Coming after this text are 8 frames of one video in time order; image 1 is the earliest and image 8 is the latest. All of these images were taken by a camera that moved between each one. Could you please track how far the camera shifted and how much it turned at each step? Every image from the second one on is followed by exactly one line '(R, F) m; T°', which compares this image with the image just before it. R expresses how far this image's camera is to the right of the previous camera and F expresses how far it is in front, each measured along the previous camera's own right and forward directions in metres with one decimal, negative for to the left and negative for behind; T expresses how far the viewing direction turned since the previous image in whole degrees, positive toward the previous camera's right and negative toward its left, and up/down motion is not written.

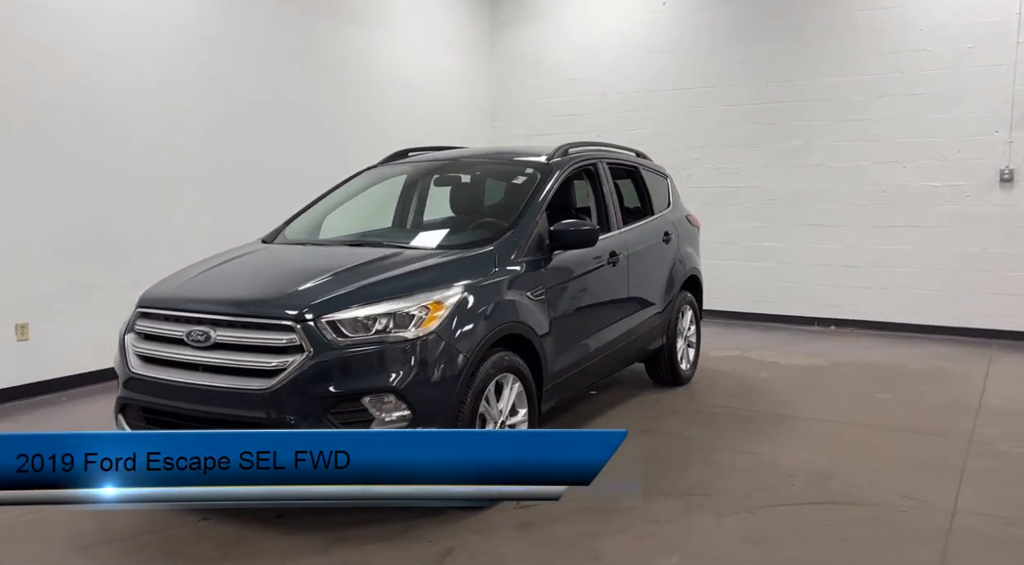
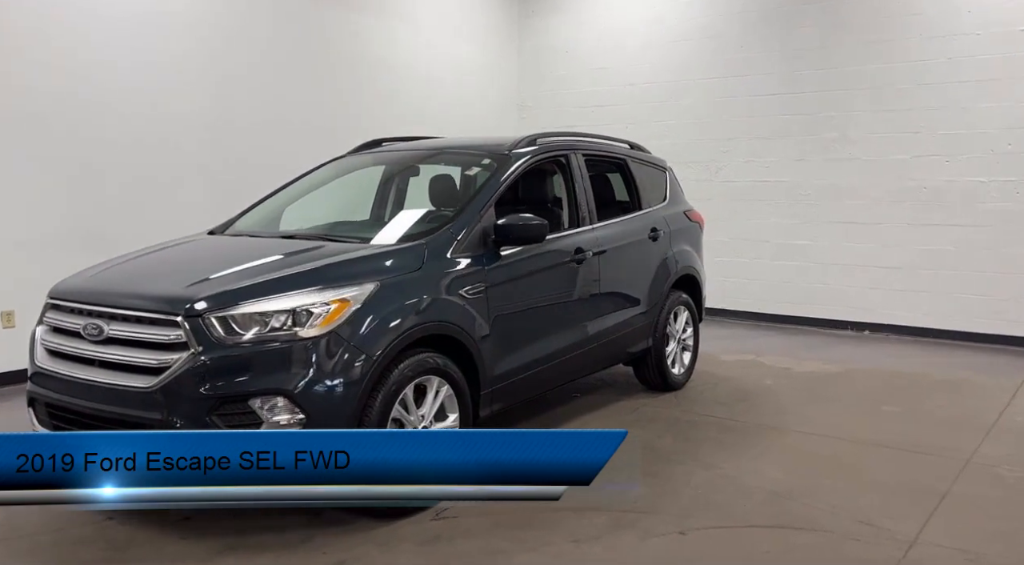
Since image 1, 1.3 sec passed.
(+0.6, +0.3) m; -5°
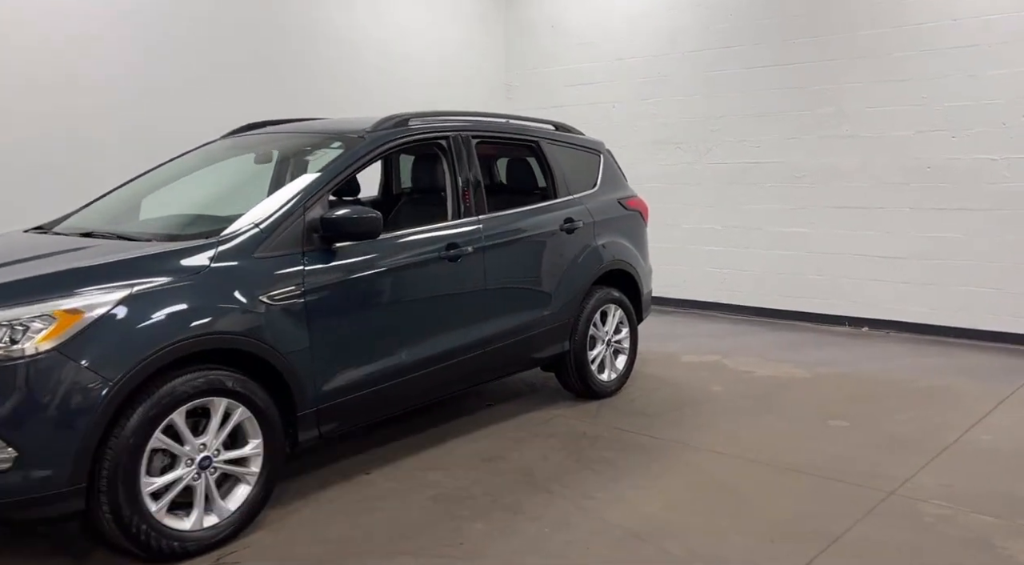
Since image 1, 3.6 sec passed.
(+0.9, +0.6) m; -5°
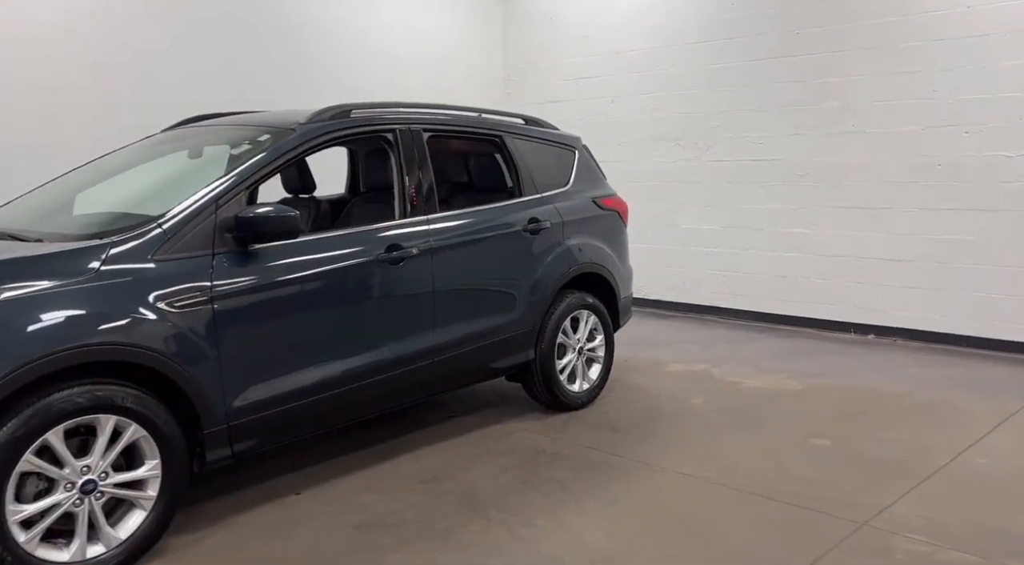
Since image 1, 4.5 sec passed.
(+0.3, +0.3) m; -2°
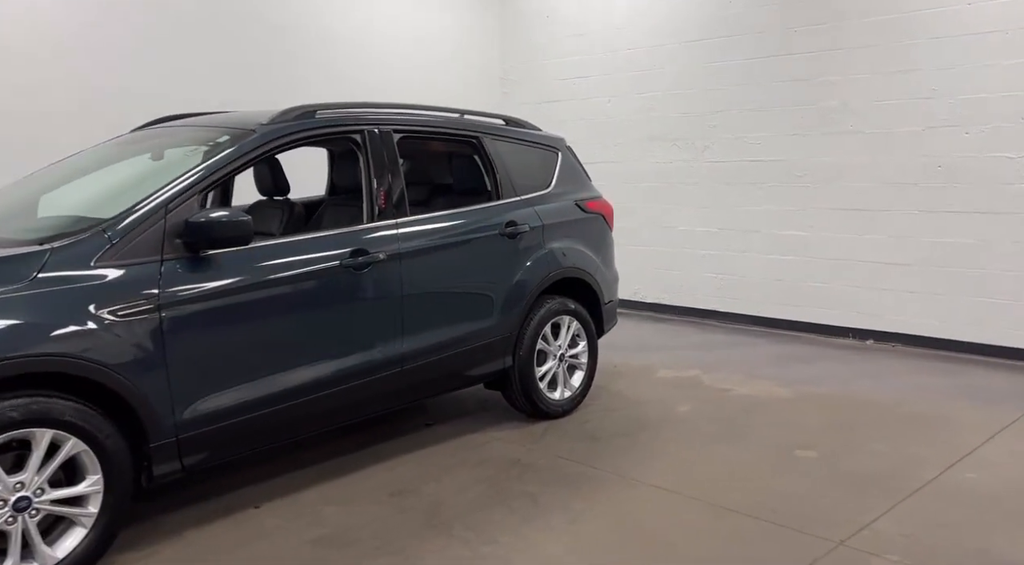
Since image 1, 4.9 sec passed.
(+0.2, +0.1) m; -1°
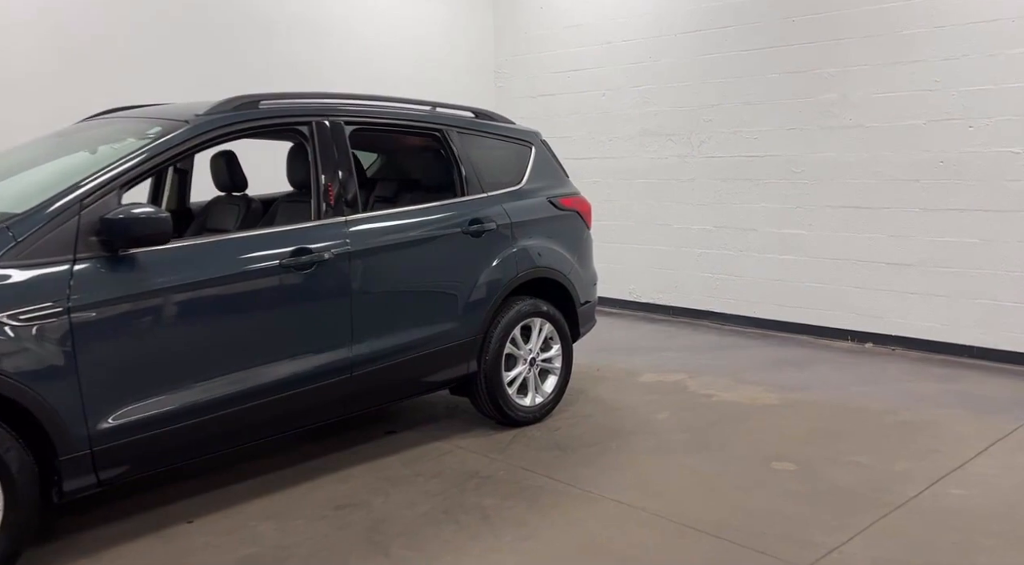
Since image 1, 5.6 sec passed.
(+0.2, +0.2) m; -1°
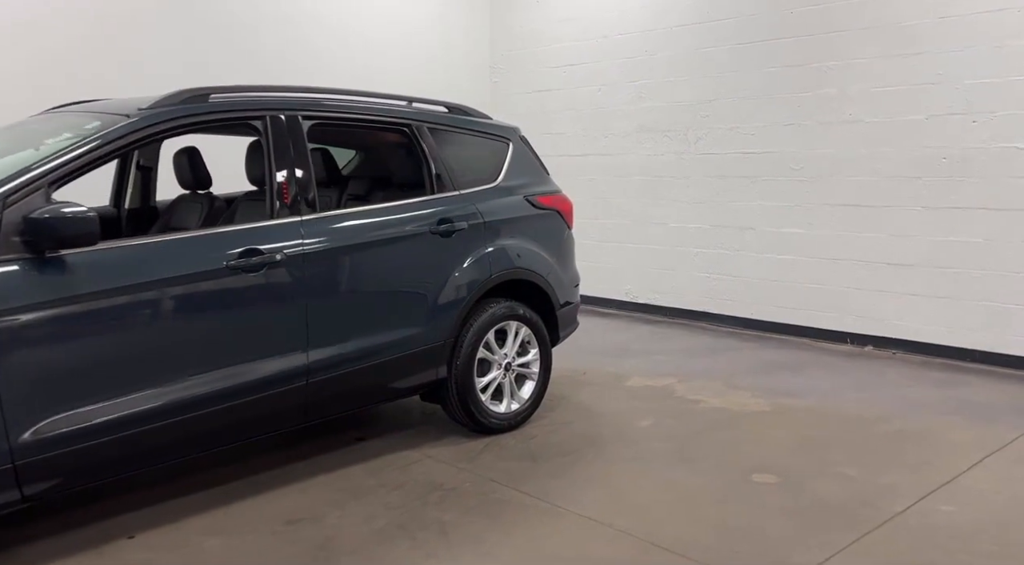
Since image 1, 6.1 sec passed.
(+0.2, +0.2) m; -1°
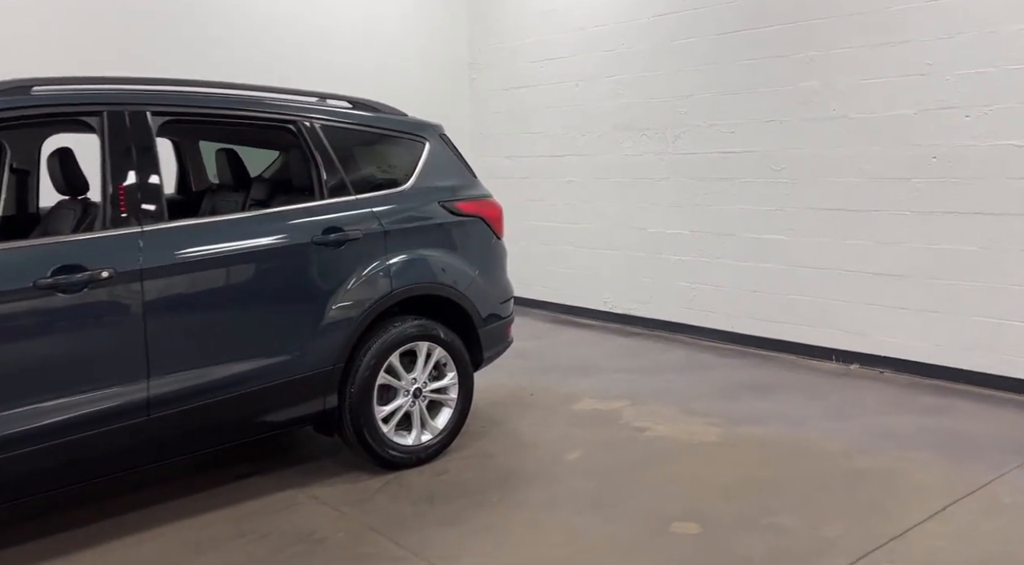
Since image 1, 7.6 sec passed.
(+0.5, +0.5) m; -2°
